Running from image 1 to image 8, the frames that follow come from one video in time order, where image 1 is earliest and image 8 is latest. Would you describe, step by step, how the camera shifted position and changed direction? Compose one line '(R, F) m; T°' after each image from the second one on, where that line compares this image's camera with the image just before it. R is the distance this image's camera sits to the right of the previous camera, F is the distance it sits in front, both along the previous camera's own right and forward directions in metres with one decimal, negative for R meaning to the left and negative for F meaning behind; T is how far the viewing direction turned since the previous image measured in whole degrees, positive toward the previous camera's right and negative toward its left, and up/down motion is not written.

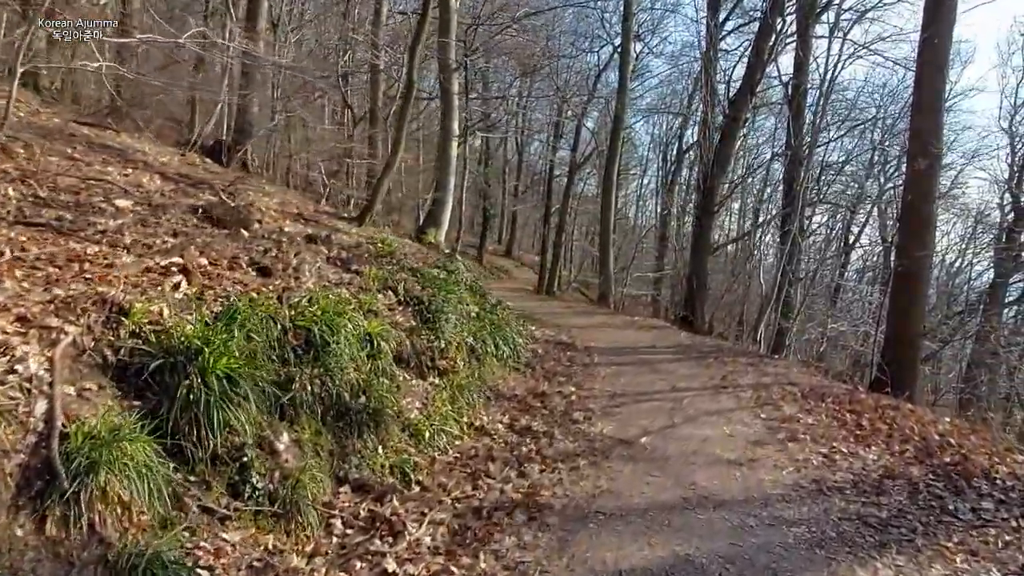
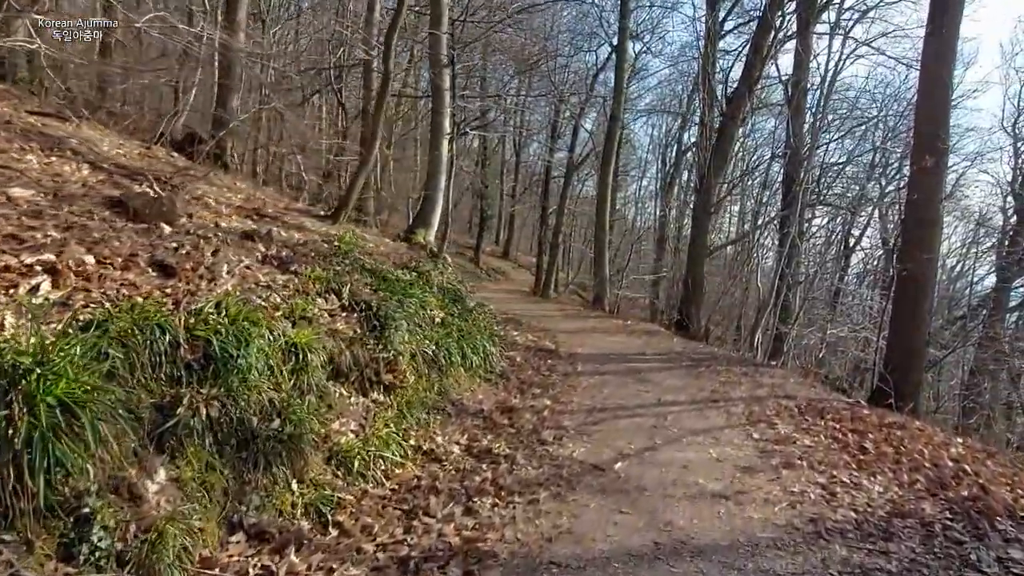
(+0.2, +0.6) m; 0°
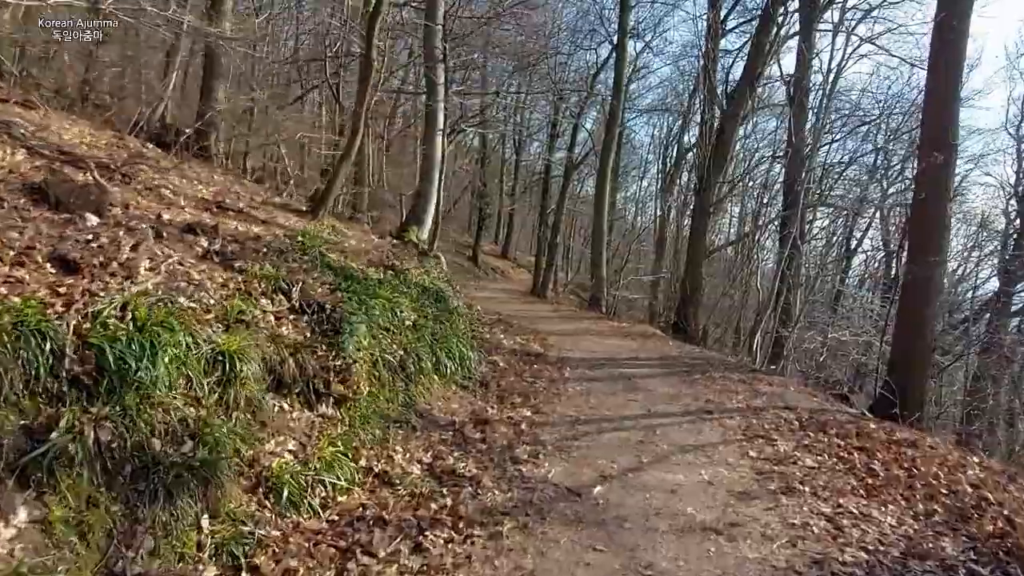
(+0.2, +0.5) m; 0°
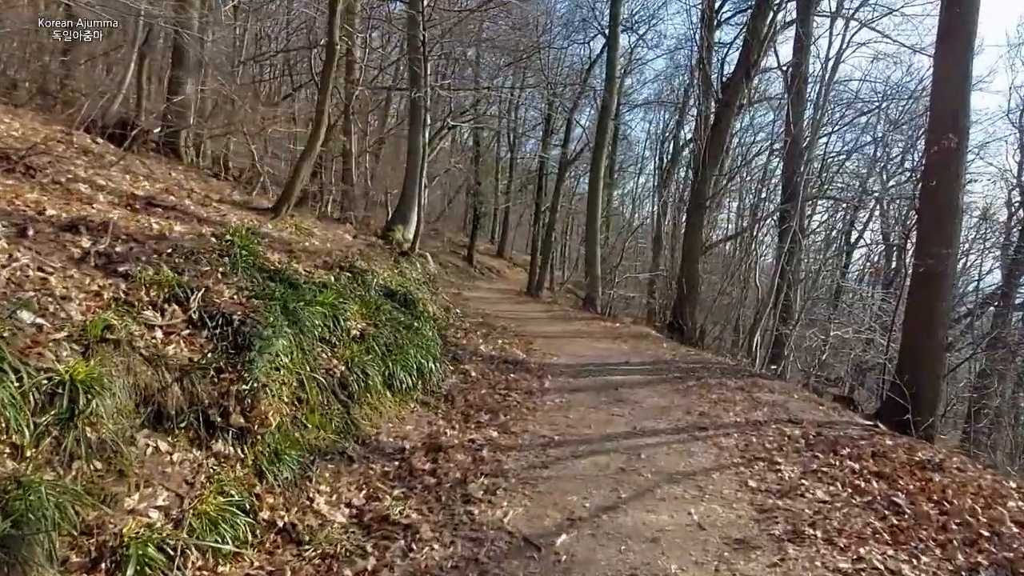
(+0.2, +0.8) m; 0°
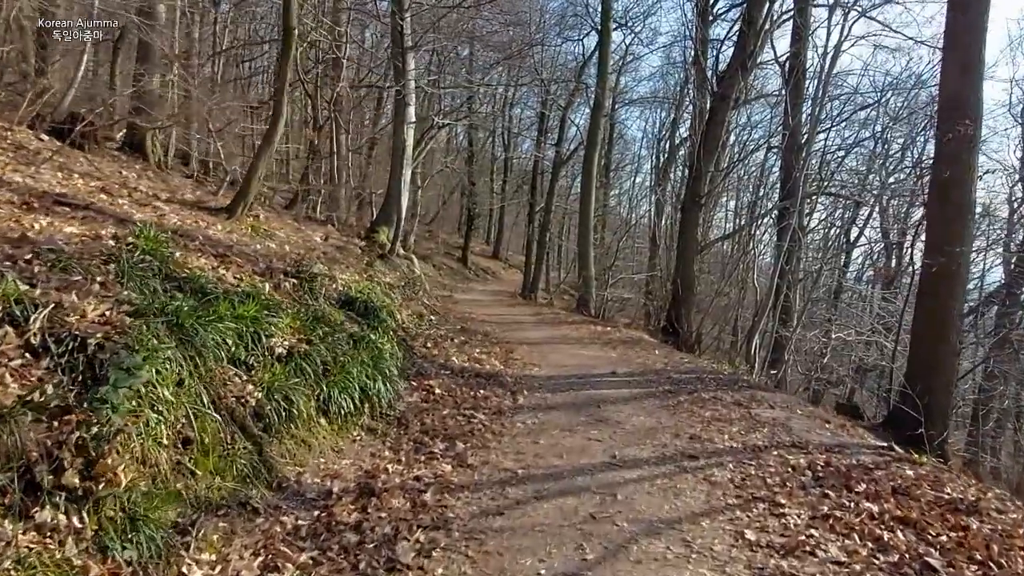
(+0.2, +0.8) m; 0°
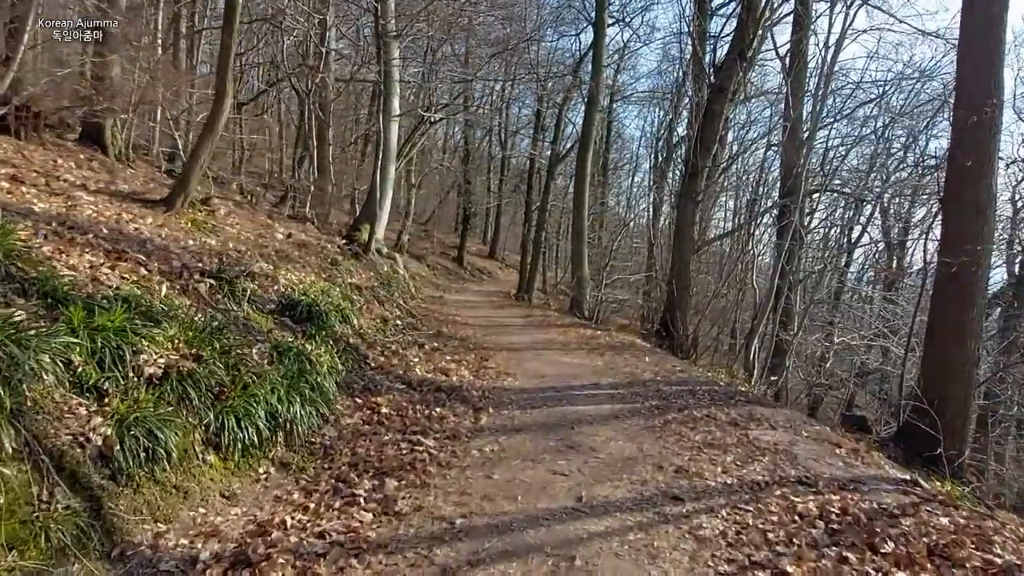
(+0.3, +0.9) m; 0°
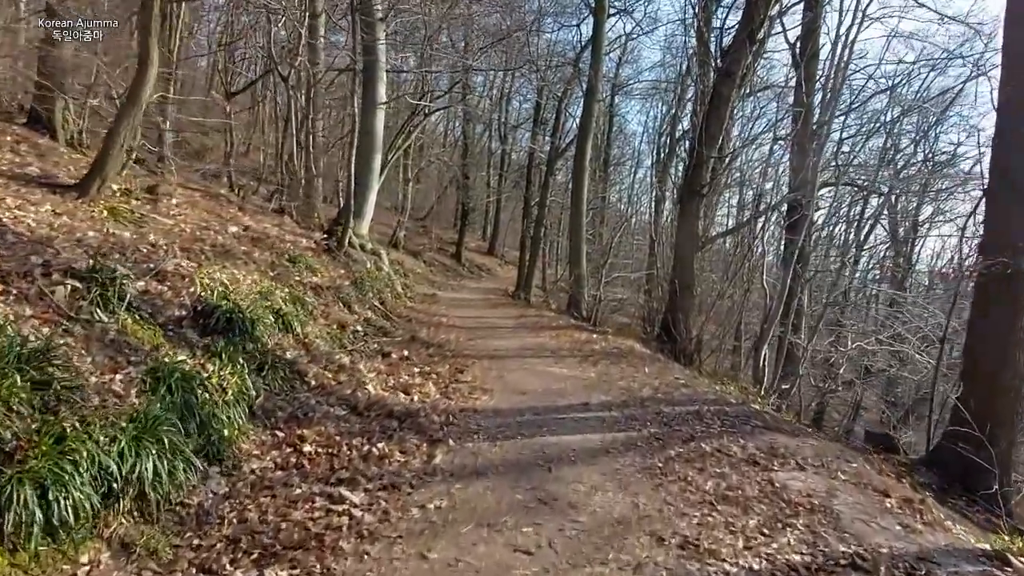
(+0.2, +1.2) m; 0°
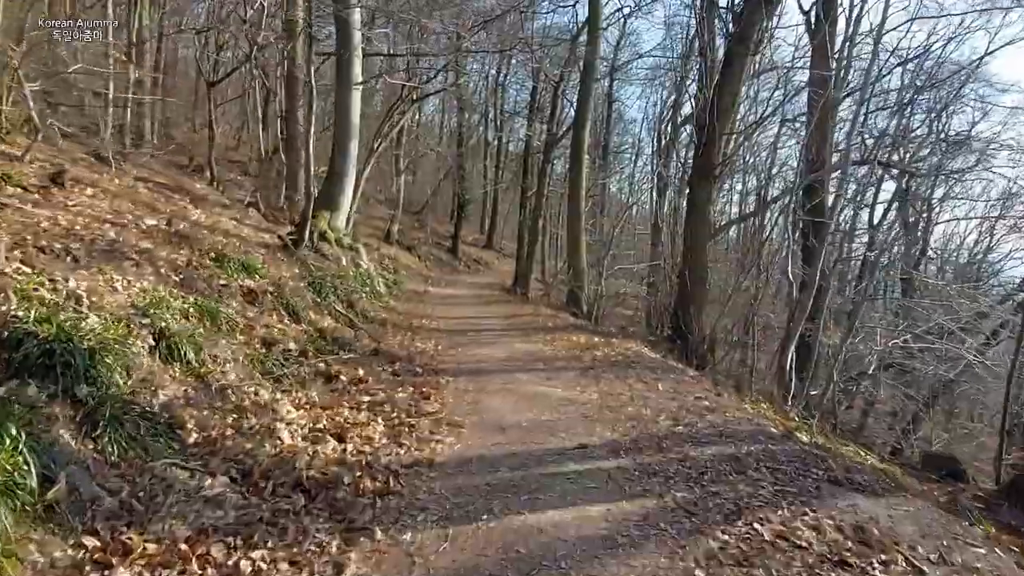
(+0.2, +1.7) m; 0°
